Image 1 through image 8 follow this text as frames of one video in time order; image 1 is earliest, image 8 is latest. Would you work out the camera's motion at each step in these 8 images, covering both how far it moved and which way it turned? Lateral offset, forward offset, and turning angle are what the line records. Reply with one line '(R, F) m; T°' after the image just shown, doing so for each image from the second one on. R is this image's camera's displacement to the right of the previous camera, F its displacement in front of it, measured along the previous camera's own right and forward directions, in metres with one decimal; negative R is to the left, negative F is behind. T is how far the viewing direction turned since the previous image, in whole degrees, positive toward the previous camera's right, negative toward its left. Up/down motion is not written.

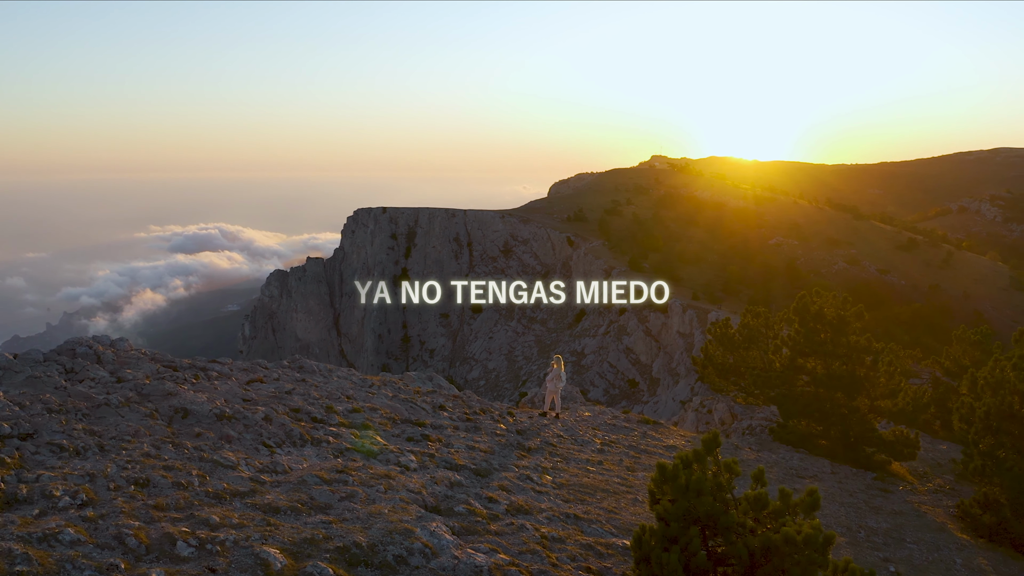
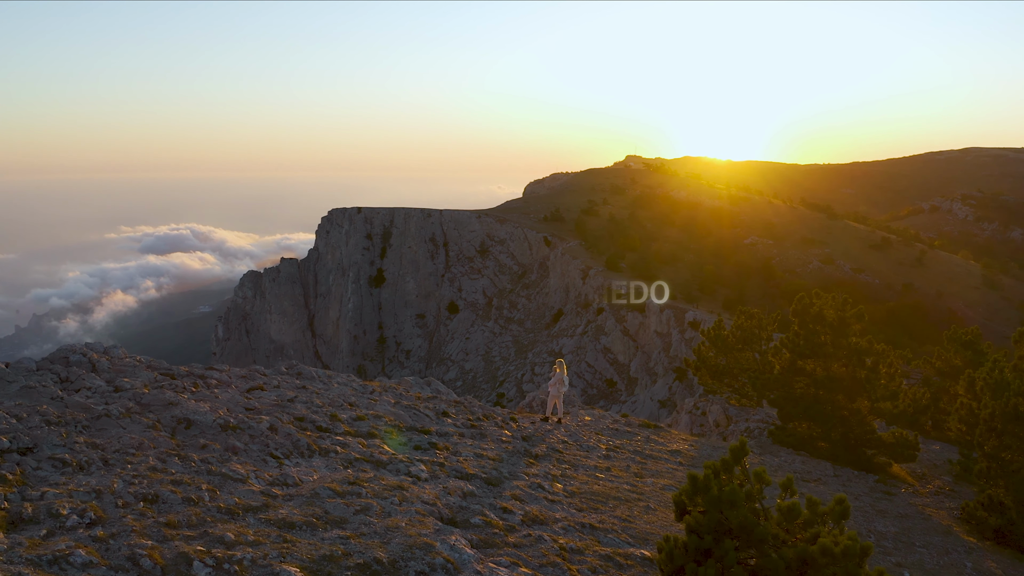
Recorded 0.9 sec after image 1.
(-0.4, +0.2) m; +1°
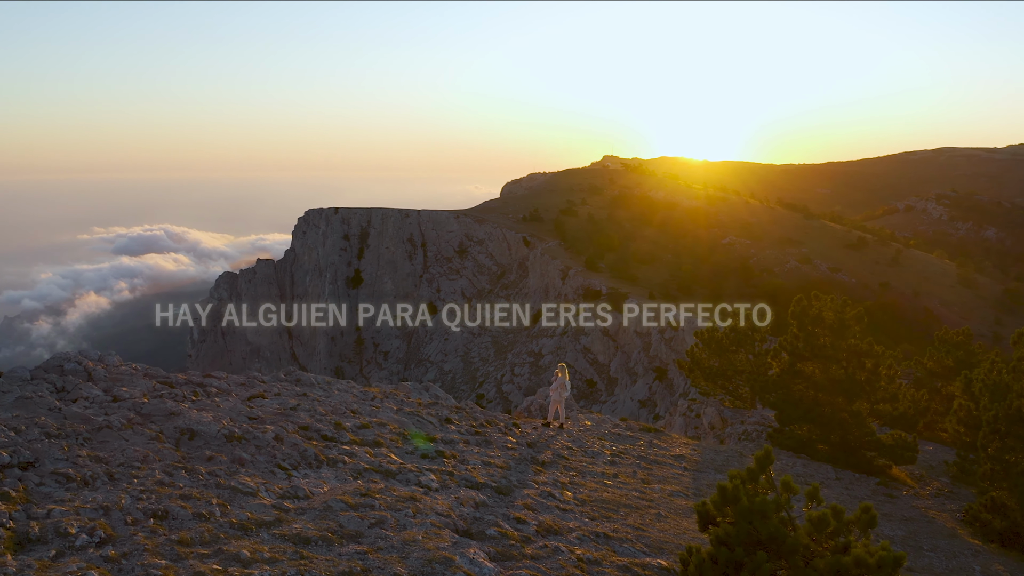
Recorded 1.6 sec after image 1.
(-0.4, +0.2) m; +1°
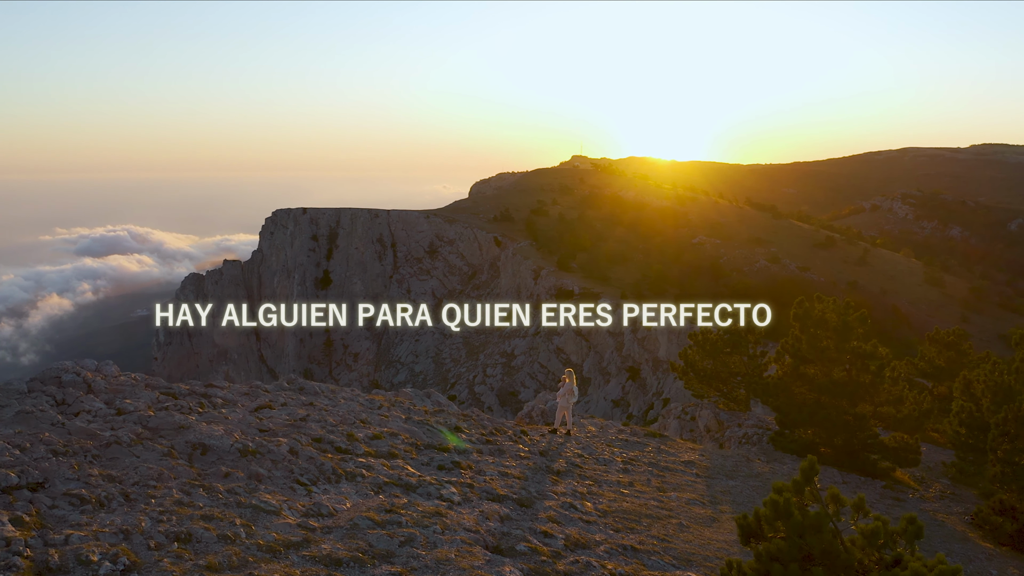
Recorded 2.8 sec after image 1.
(-0.6, +0.3) m; +2°
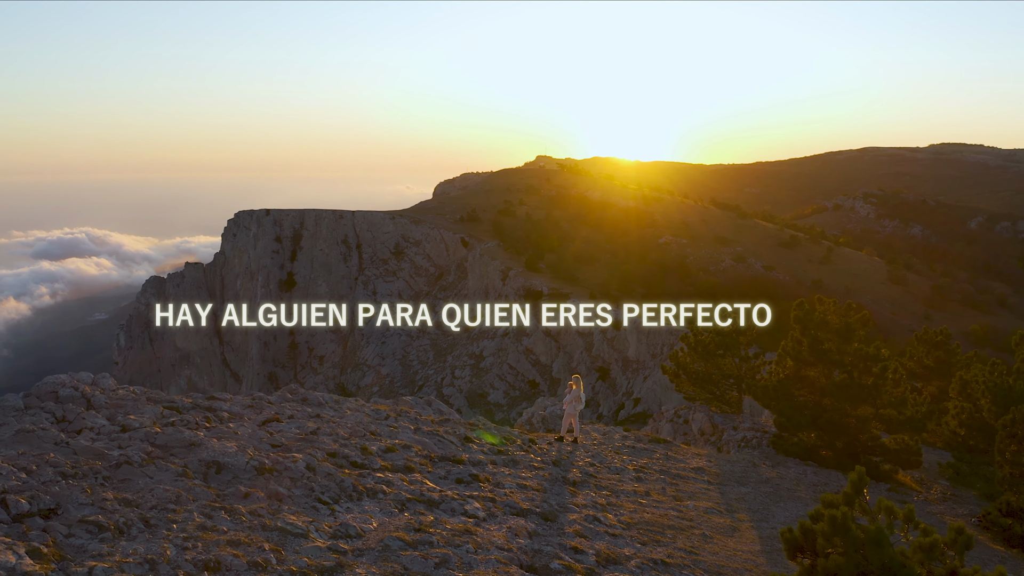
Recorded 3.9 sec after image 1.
(-0.7, +0.3) m; +2°
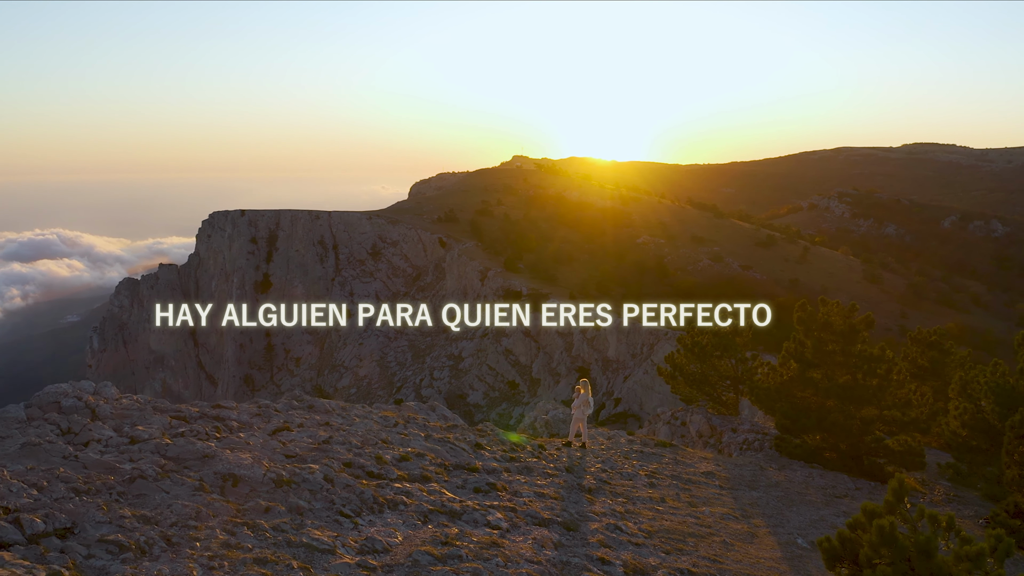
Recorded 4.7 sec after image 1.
(-0.5, +0.2) m; +1°
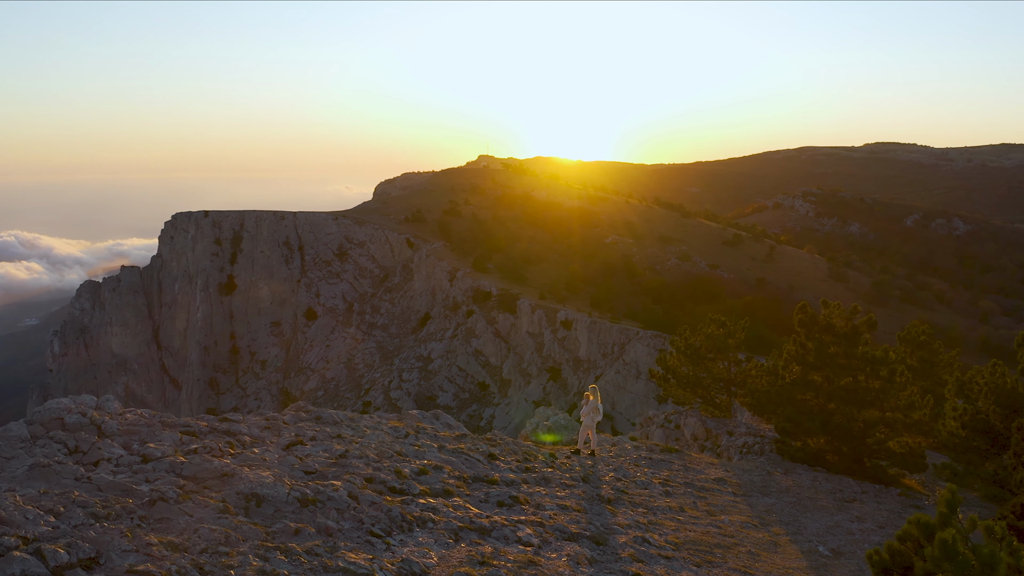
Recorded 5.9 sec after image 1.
(-0.7, +0.3) m; +2°
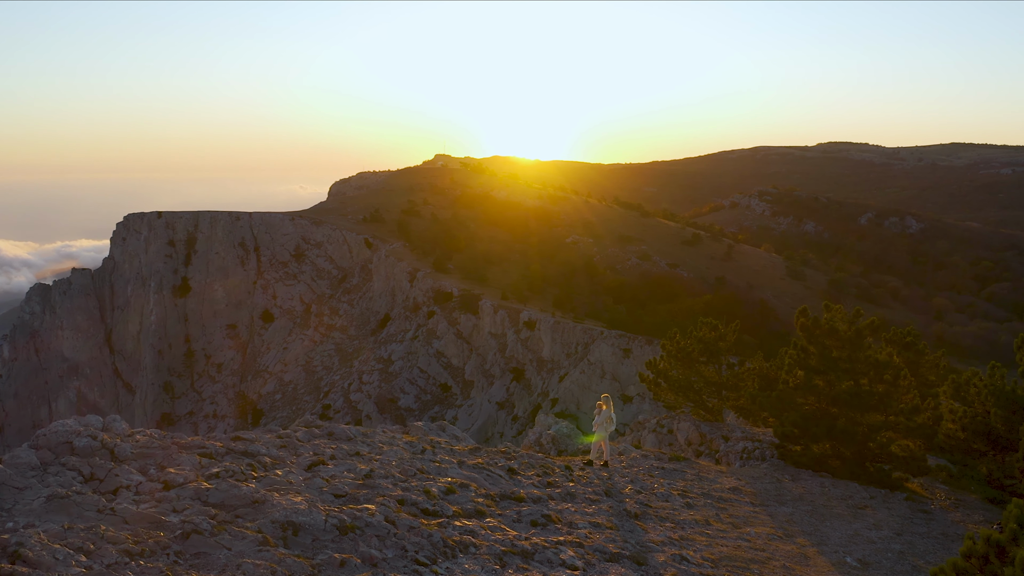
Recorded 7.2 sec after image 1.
(-0.9, +0.3) m; +2°
